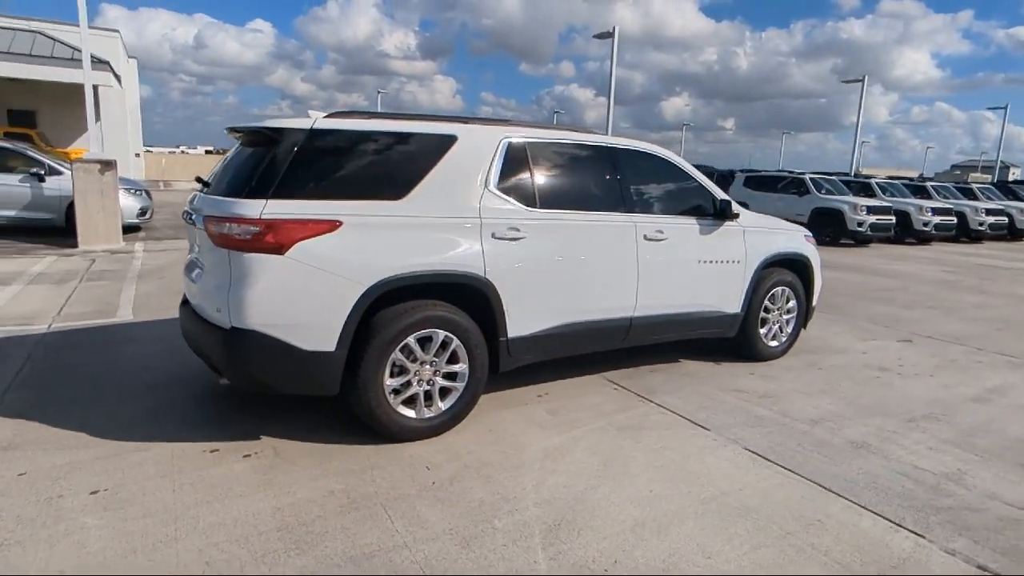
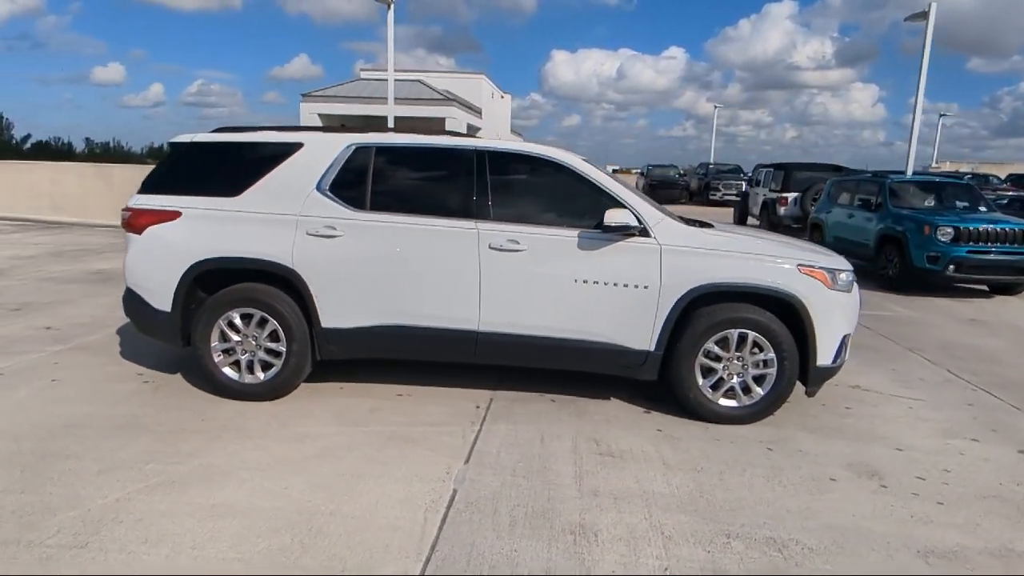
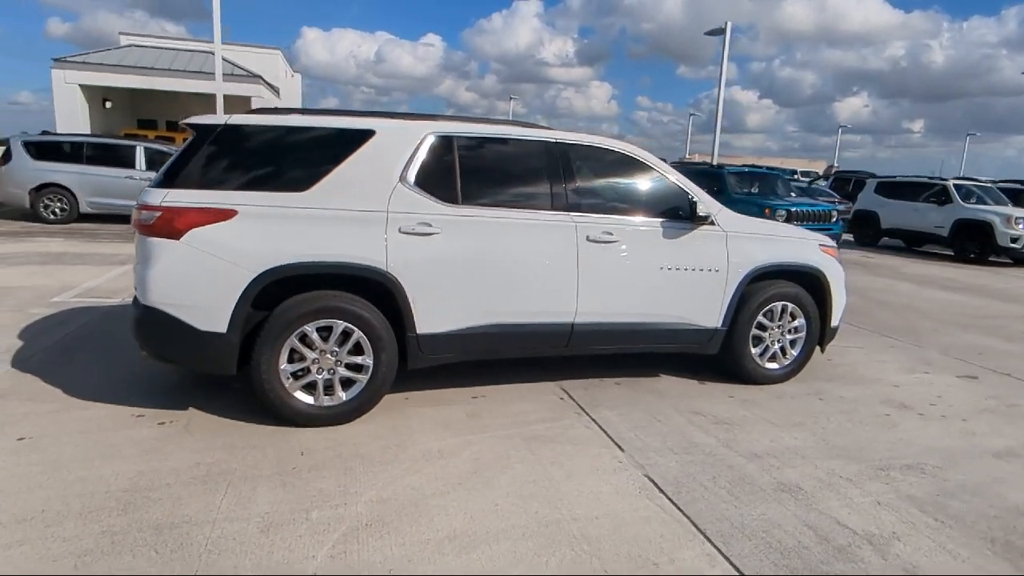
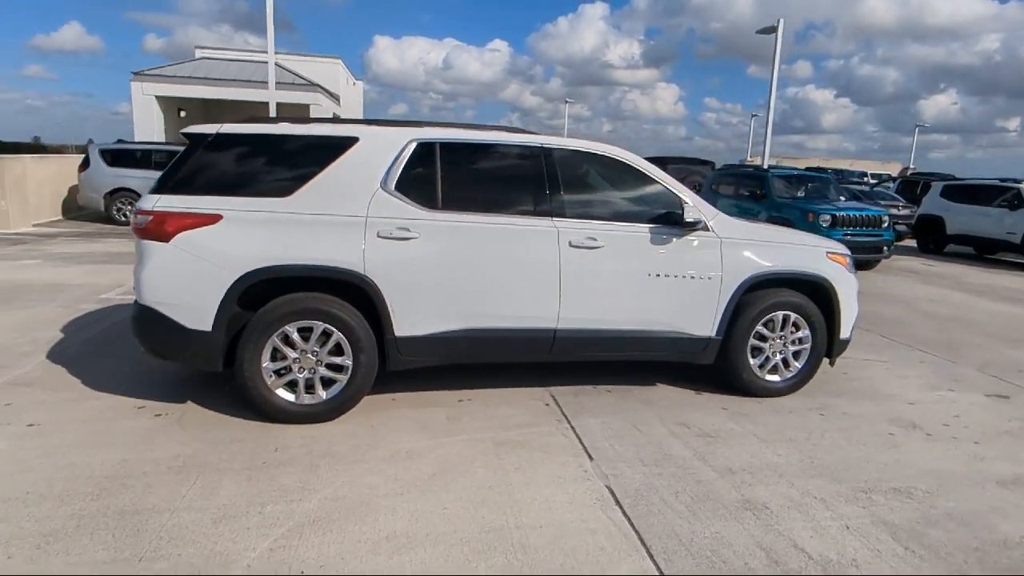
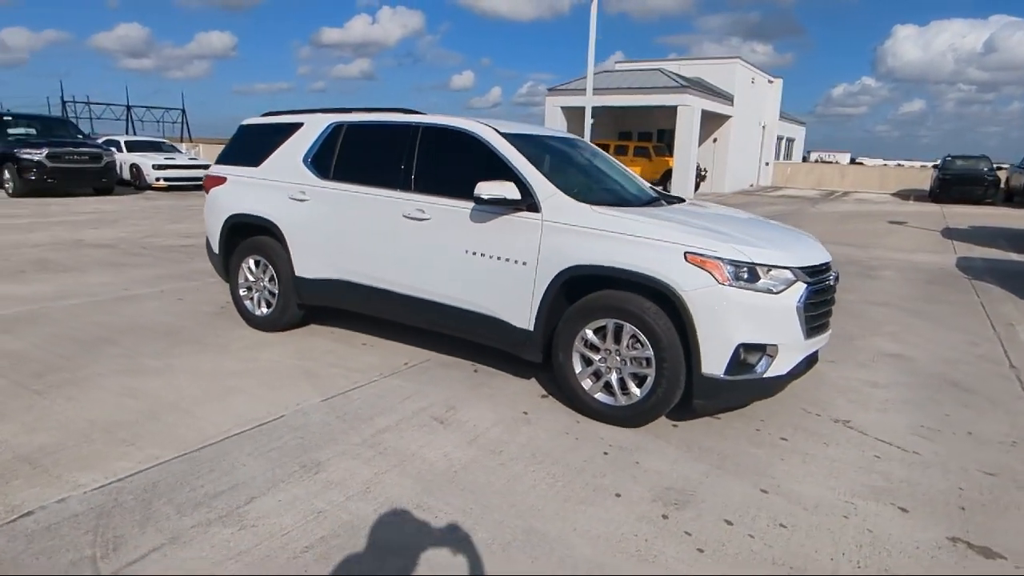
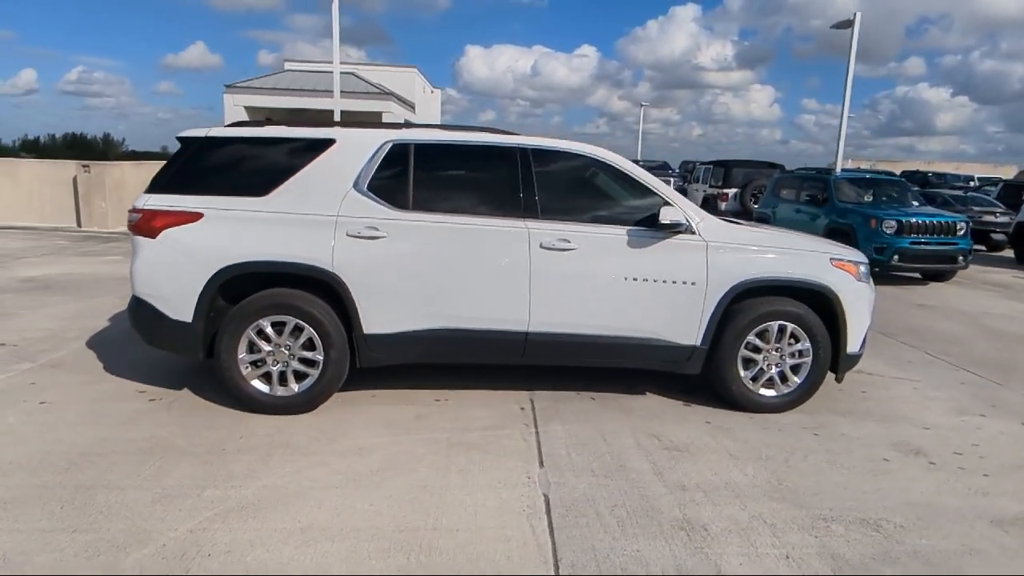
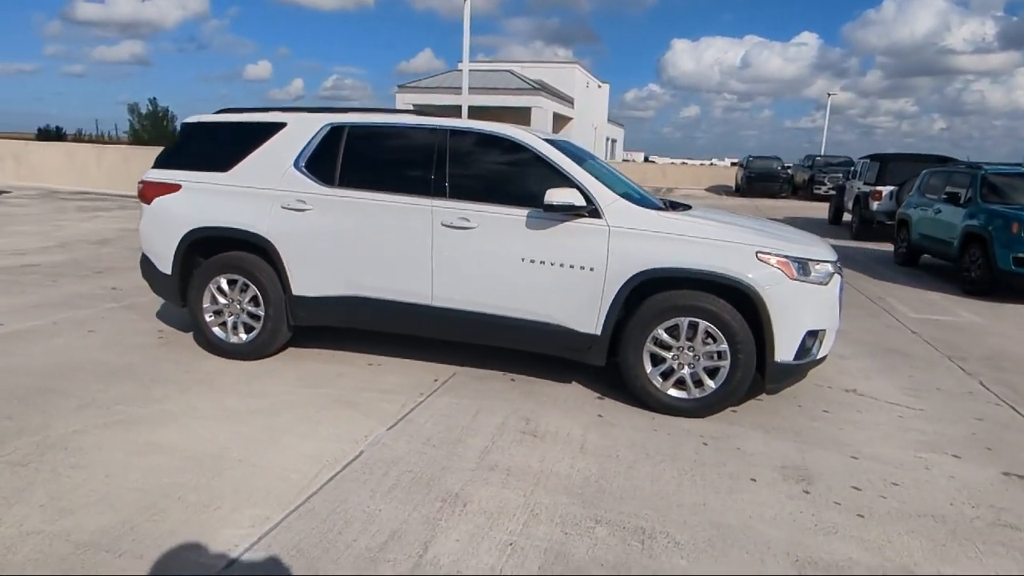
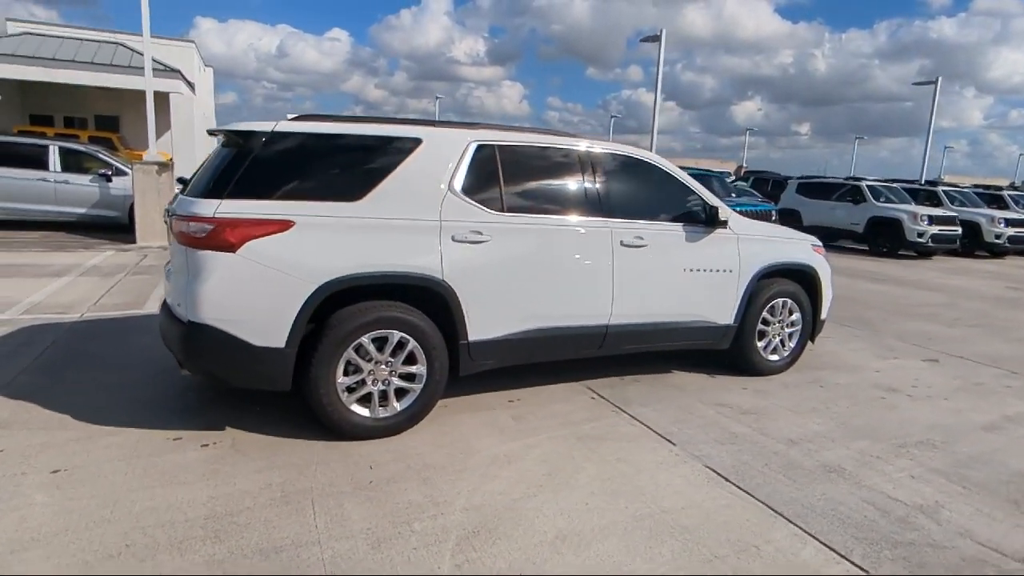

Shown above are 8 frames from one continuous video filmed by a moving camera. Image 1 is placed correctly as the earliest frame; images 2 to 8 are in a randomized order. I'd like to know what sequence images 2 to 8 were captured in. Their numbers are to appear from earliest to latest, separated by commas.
8, 3, 4, 6, 2, 7, 5
